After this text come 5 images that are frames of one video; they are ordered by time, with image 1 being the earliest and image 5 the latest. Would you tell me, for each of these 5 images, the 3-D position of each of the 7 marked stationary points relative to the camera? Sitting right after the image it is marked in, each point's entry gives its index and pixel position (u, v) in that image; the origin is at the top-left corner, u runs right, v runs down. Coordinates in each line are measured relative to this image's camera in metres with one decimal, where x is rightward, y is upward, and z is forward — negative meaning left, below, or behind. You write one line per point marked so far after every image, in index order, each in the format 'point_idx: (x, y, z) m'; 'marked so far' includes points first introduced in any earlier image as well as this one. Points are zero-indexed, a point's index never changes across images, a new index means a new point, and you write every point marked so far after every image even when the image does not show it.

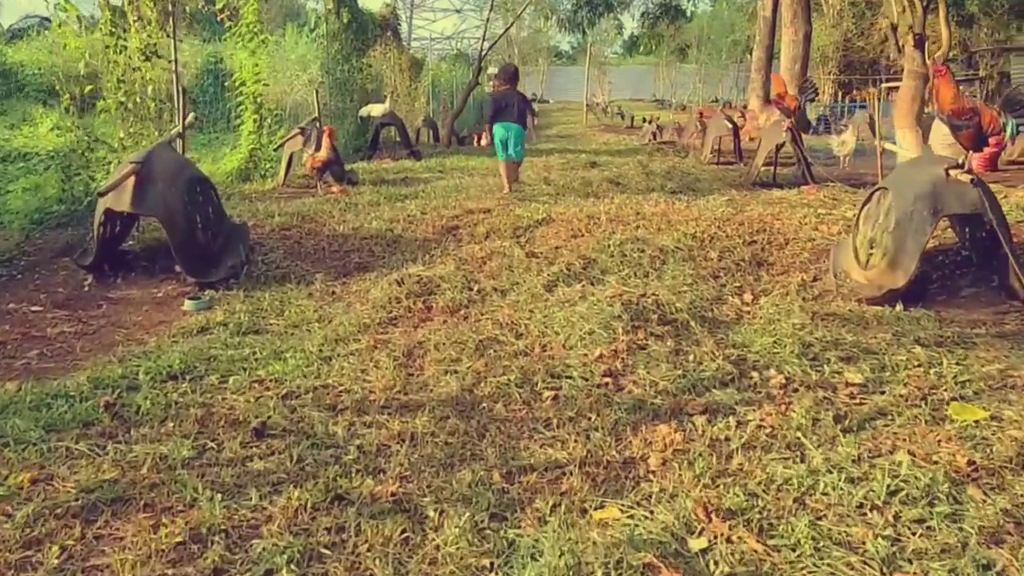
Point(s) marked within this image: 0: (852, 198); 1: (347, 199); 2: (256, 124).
0: (+2.6, +0.7, +7.1) m
1: (-1.4, +0.7, +7.9) m
2: (-2.9, +1.9, +10.5) m
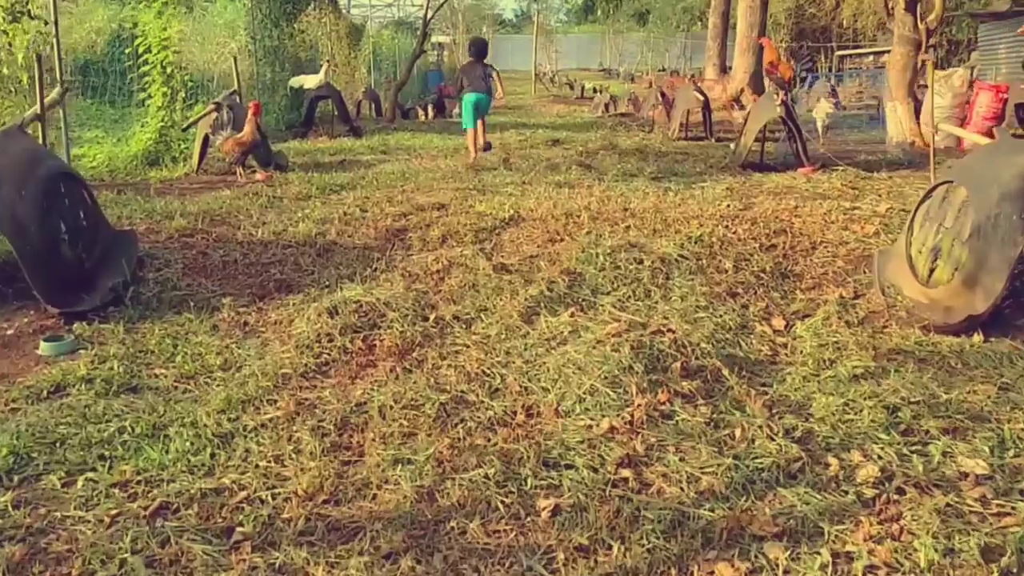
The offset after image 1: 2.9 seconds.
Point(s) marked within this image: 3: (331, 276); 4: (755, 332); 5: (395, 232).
0: (+2.3, +0.6, +6.0) m
1: (-1.7, +0.7, +6.5) m
2: (-3.4, +1.8, +9.1) m
3: (-0.9, +0.1, +4.7) m
4: (+1.1, -0.2, +4.1) m
5: (-0.7, +0.3, +5.4) m
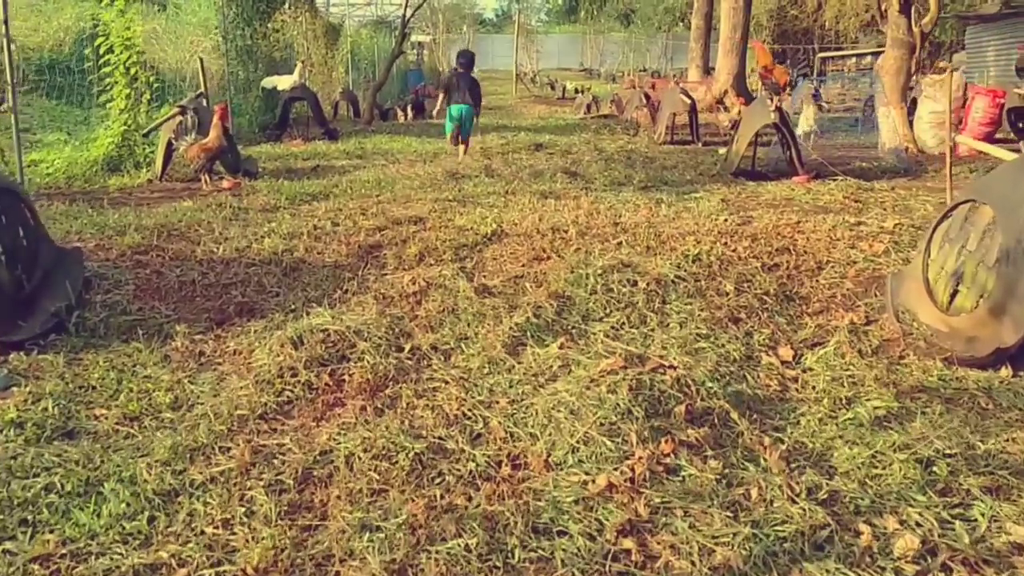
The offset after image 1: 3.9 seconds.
0: (+2.2, +0.5, +5.7) m
1: (-1.8, +0.6, +6.1) m
2: (-3.5, +1.7, +8.6) m
3: (-1.0, -0.1, +4.3) m
4: (+1.0, -0.3, +3.8) m
5: (-0.8, +0.2, +5.0) m
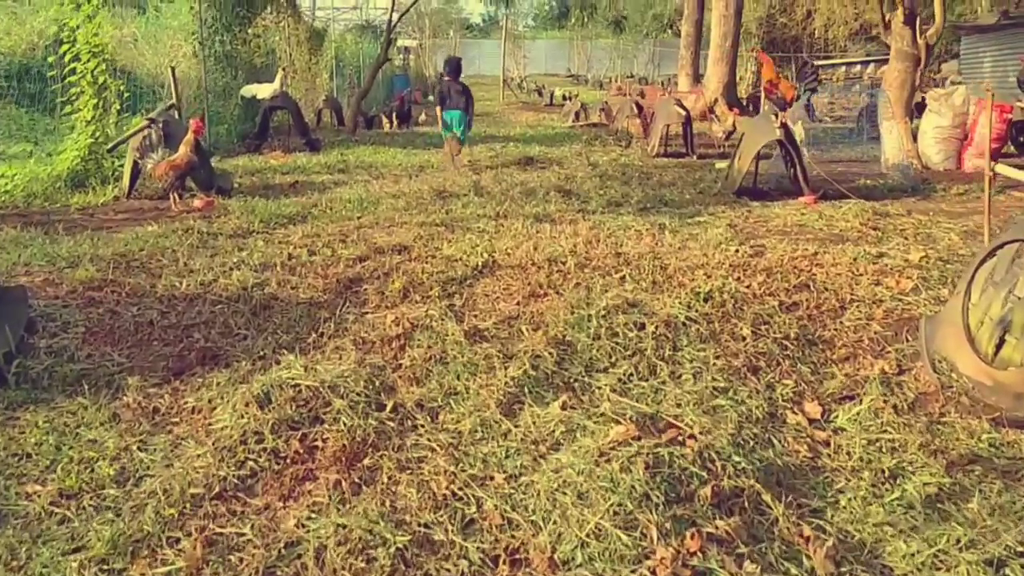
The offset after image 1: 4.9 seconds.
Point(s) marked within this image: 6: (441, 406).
0: (+2.2, +0.3, +5.3) m
1: (-1.8, +0.4, +5.6) m
2: (-3.6, +1.5, +8.1) m
3: (-1.0, -0.2, +3.9) m
4: (+1.0, -0.5, +3.4) m
5: (-0.8, 0.0, +4.5) m
6: (-0.3, -0.4, +3.4) m
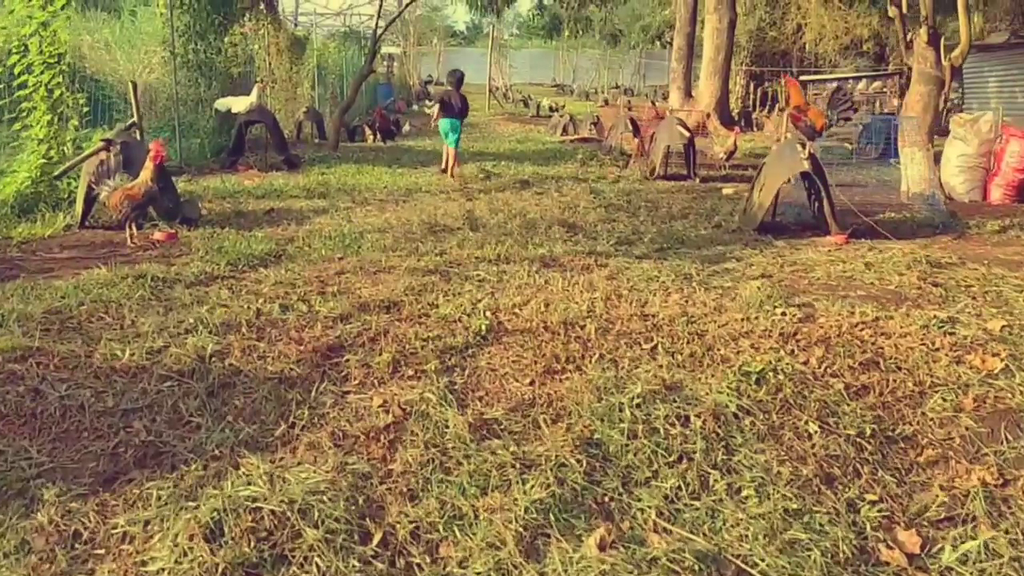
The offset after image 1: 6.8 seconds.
0: (+2.2, 0.0, +4.6) m
1: (-1.8, +0.1, +4.9) m
2: (-3.6, +1.3, +7.3) m
3: (-1.0, -0.5, +3.1) m
4: (+1.1, -0.8, +2.6) m
5: (-0.8, -0.3, +3.8) m
6: (-0.2, -0.7, +2.6) m
